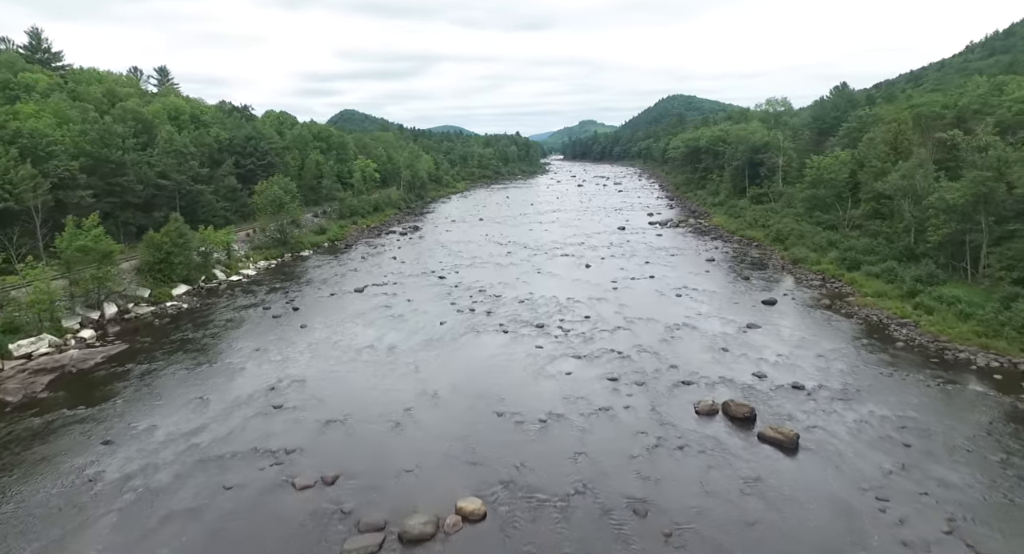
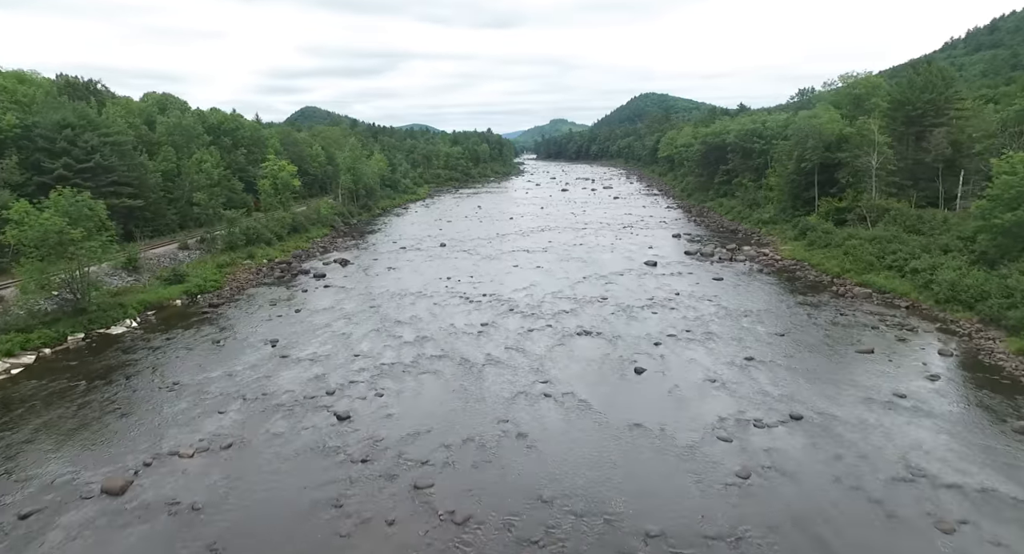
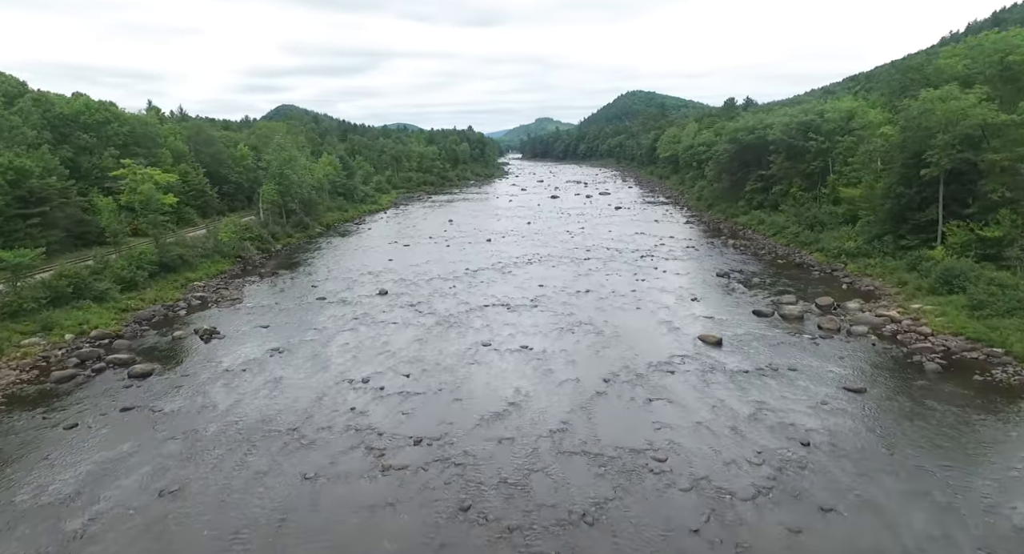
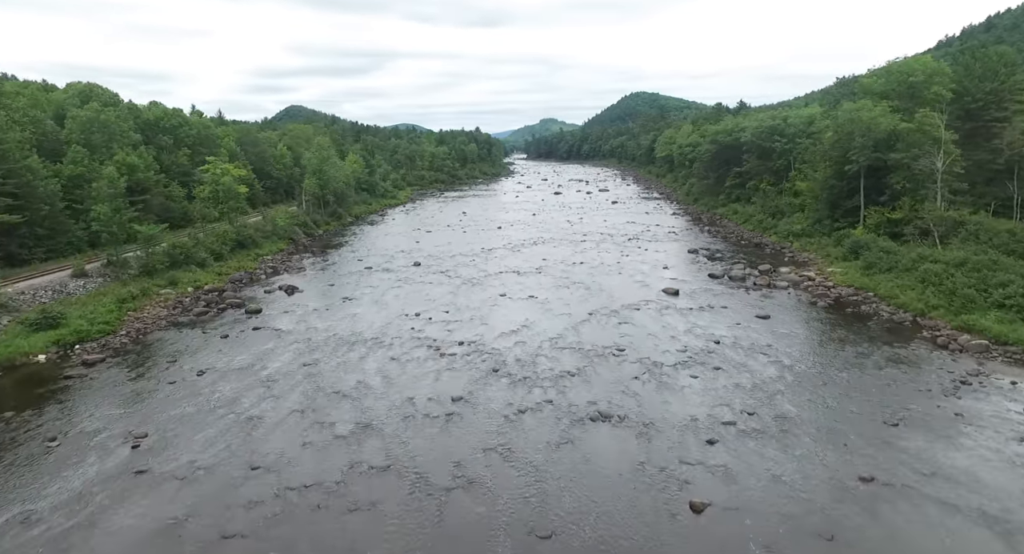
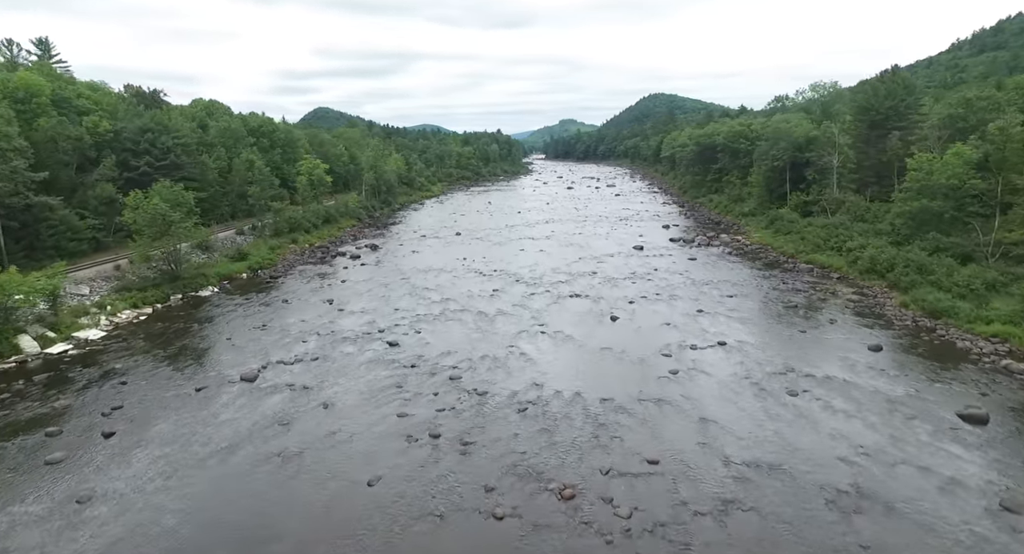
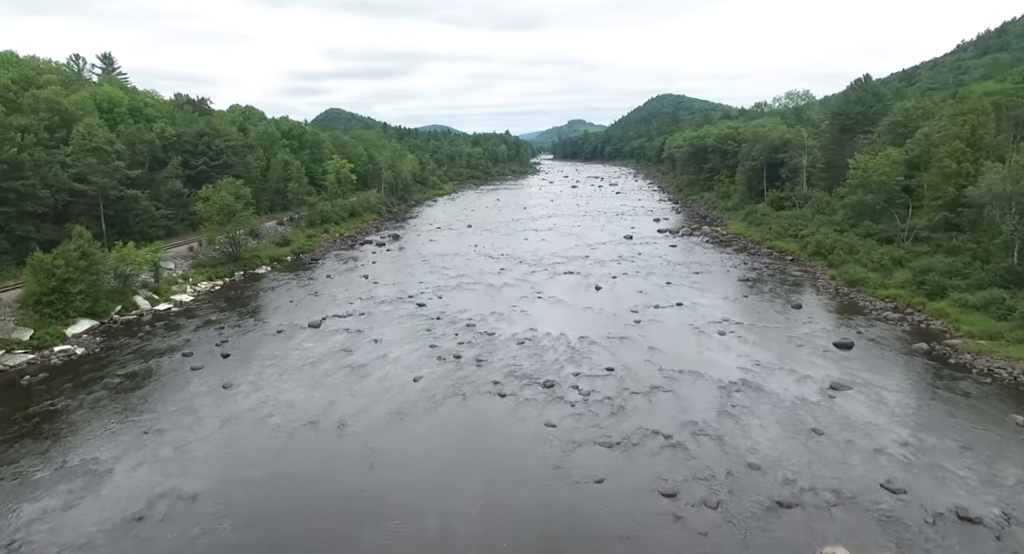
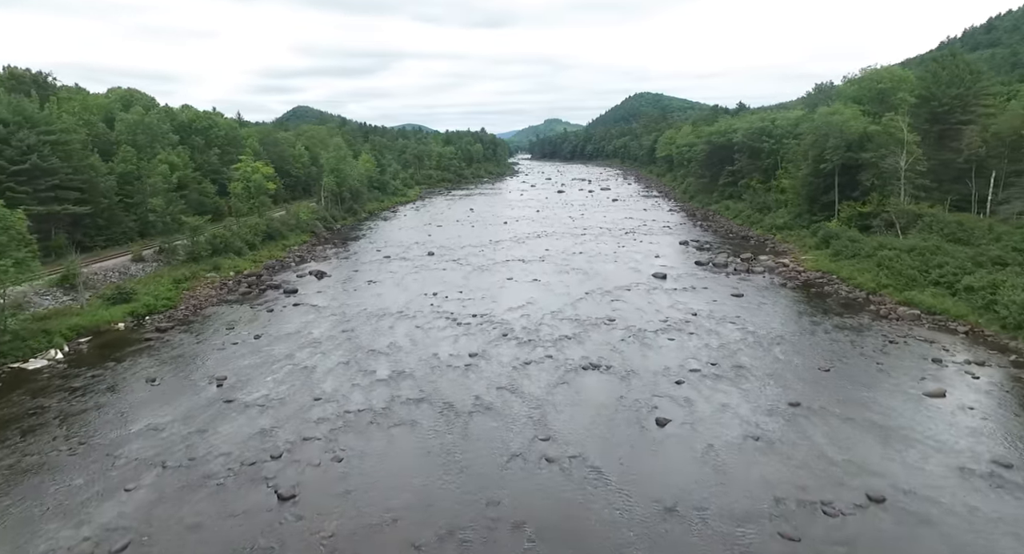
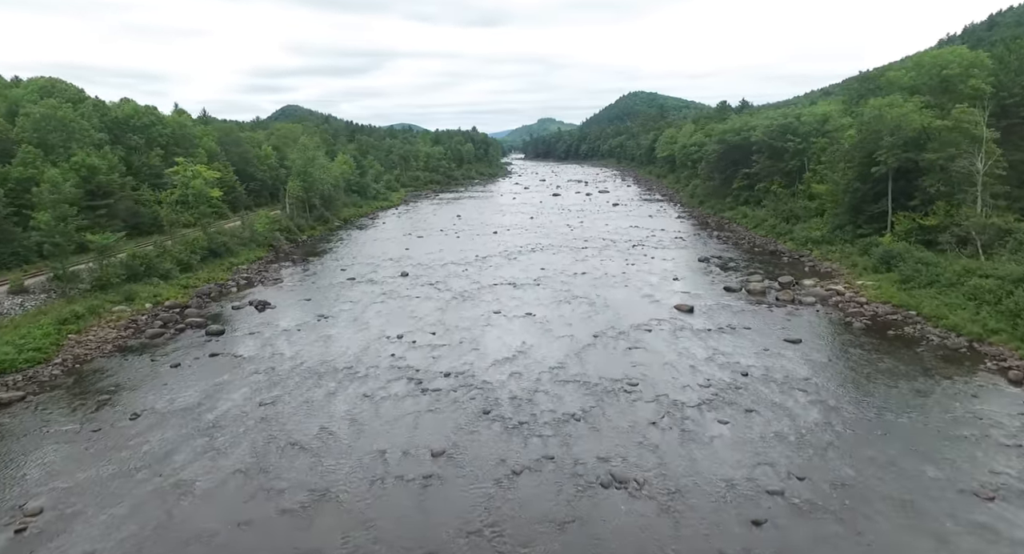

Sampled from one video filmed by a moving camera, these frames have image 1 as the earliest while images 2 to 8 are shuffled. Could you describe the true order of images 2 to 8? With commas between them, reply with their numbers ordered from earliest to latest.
6, 5, 2, 7, 4, 8, 3
